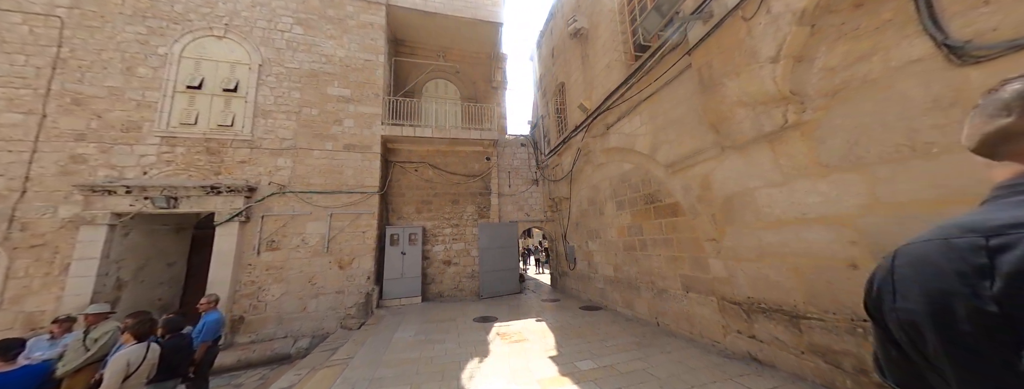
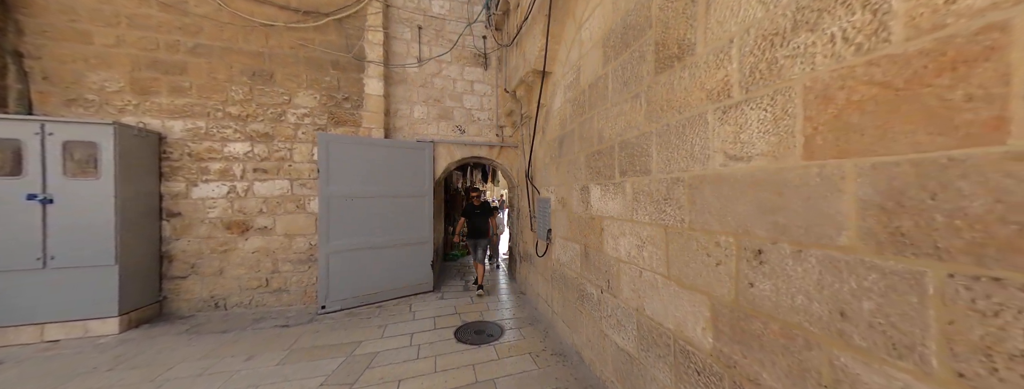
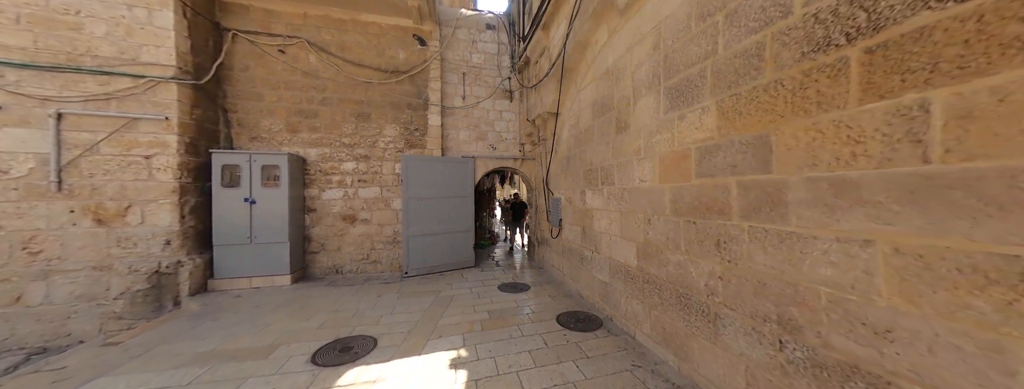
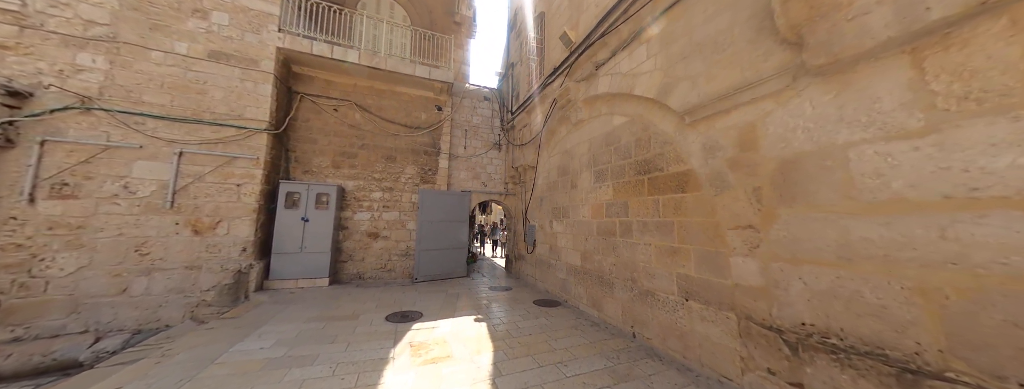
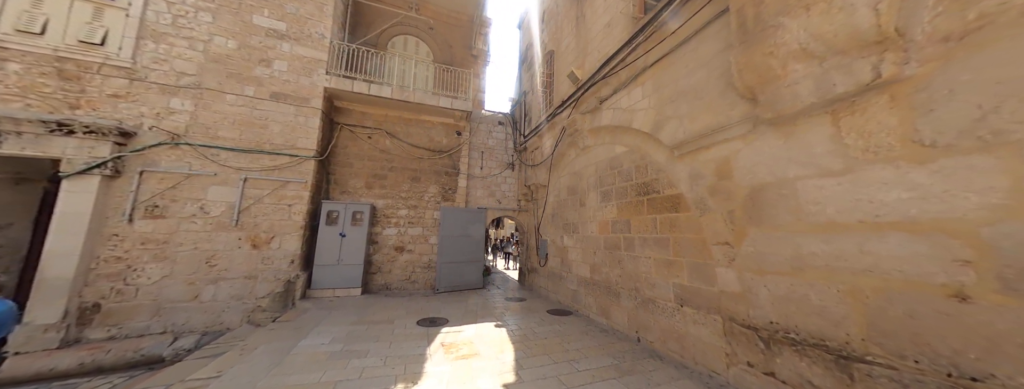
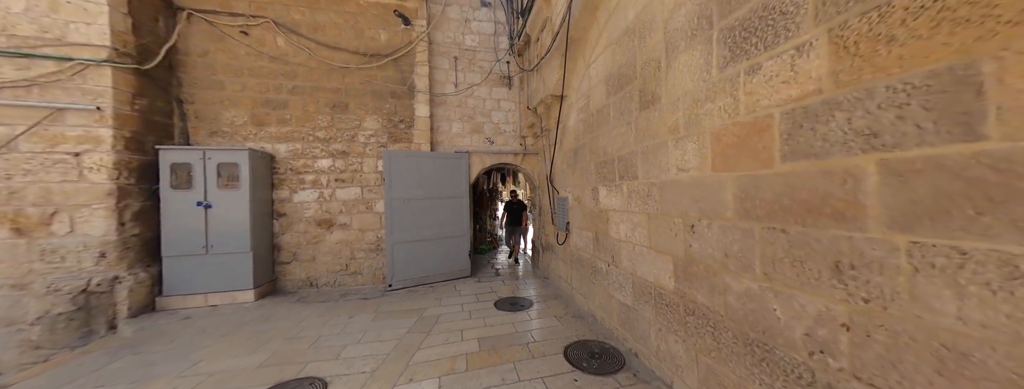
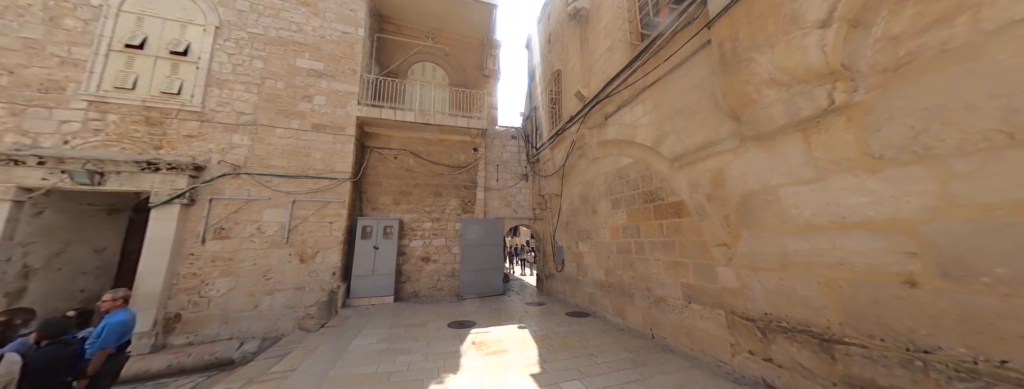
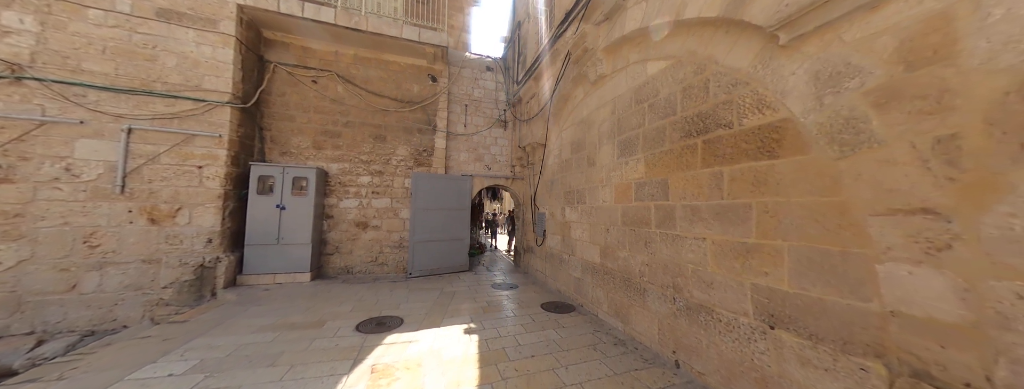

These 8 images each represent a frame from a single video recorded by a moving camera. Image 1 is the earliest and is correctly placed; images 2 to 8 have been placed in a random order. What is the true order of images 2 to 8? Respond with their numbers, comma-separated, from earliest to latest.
7, 5, 4, 8, 3, 6, 2
